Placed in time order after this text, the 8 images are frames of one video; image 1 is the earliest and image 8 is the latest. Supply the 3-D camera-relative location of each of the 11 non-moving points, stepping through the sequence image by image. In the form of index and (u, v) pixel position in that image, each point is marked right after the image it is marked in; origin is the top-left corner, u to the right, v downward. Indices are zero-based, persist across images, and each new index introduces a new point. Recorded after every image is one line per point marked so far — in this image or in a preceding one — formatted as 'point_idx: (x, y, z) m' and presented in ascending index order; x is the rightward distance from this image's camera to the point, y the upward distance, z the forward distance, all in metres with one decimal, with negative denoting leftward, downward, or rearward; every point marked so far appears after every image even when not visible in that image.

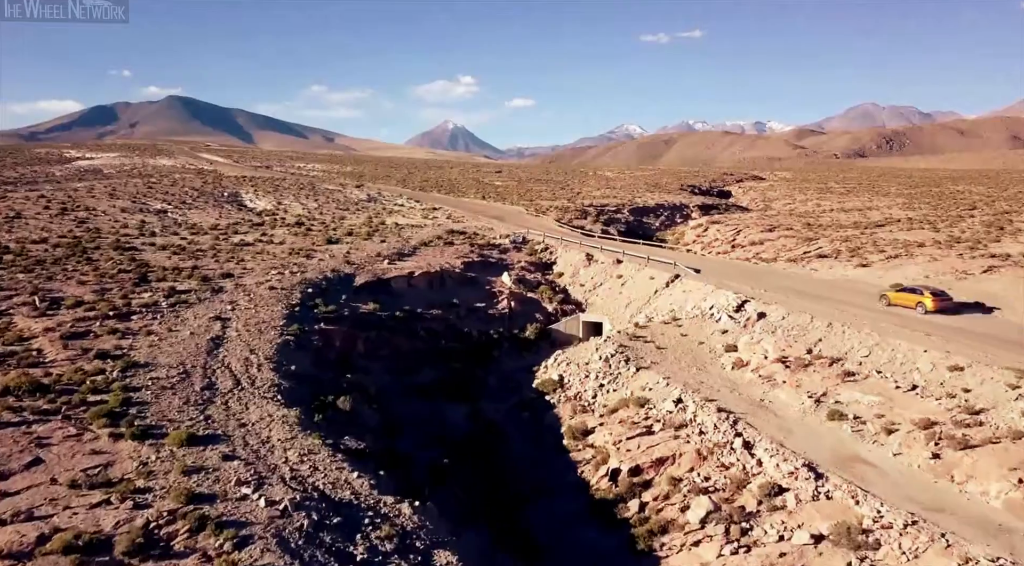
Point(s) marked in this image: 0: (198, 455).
0: (-7.0, -3.8, +17.0) m
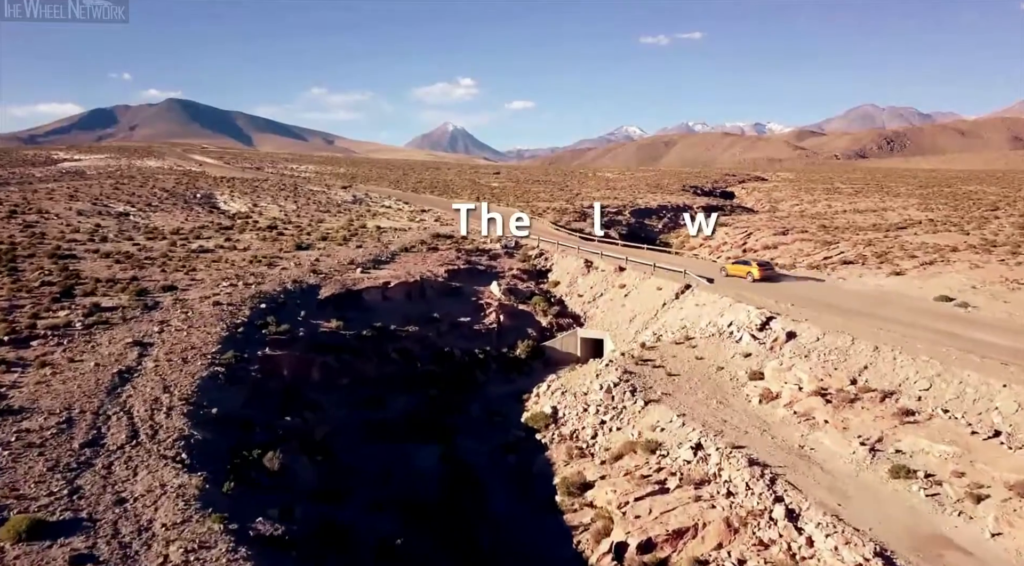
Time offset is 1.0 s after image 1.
0: (-7.5, -4.3, +12.2) m
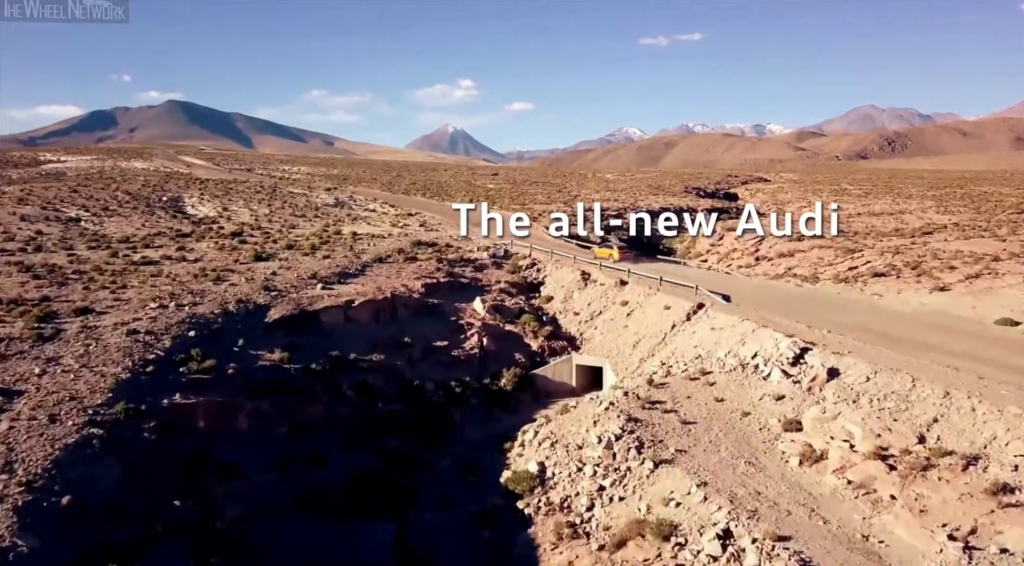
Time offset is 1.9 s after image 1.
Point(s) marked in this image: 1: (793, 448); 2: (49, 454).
0: (-8.1, -5.0, +7.1) m
1: (+7.0, -4.1, +19.2) m
2: (-8.8, -3.3, +14.8) m
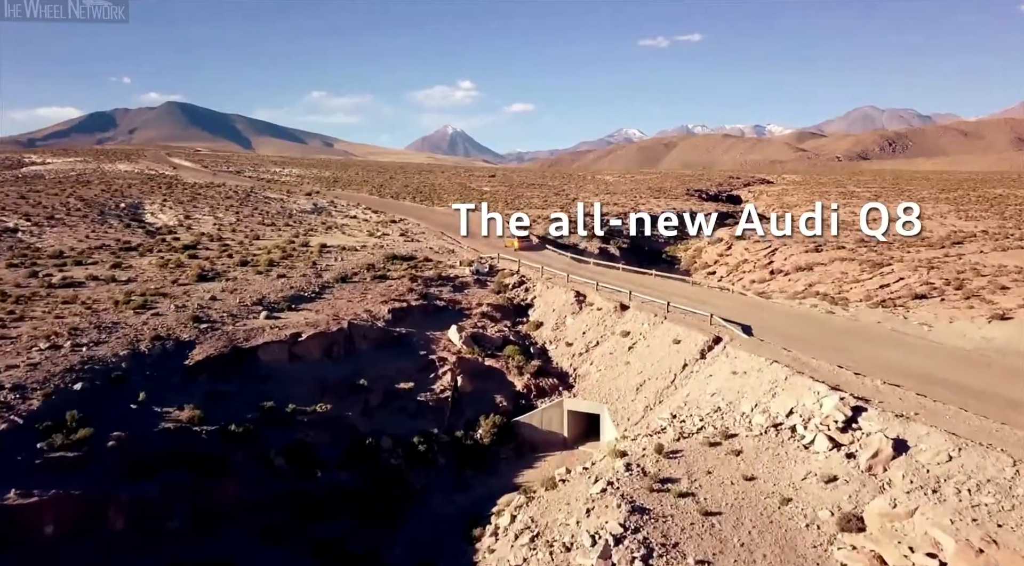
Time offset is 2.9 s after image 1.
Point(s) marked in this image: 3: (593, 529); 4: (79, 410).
0: (-8.8, -6.0, +2.0) m
1: (+6.3, -5.1, +14.1) m
2: (-9.6, -4.3, +9.6) m
3: (+1.7, -5.0, +15.9) m
4: (-10.2, -2.9, +18.4) m
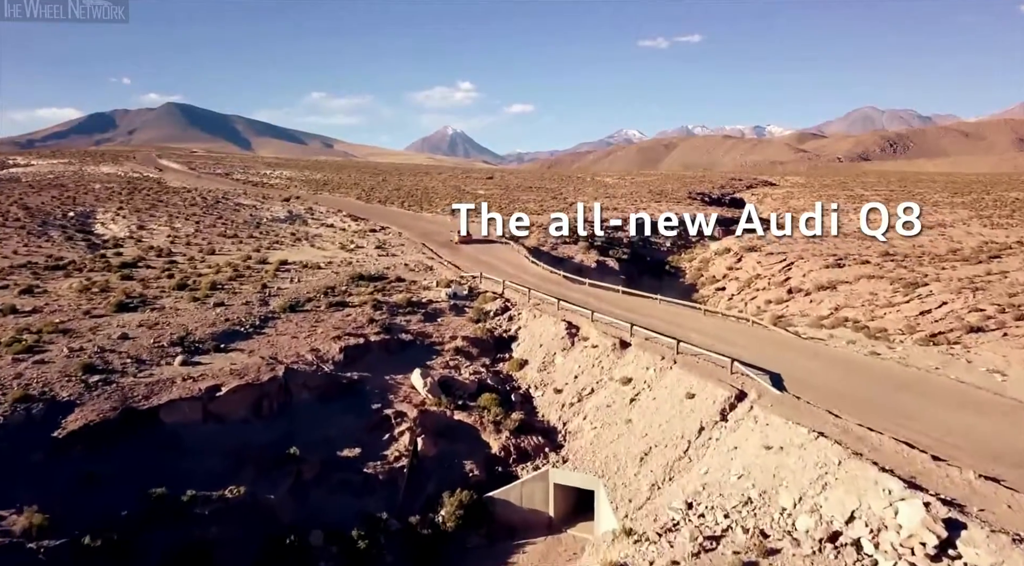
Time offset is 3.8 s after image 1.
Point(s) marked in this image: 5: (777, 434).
0: (-9.6, -7.1, -3.3) m
1: (+5.5, -6.2, +8.8) m
2: (-10.3, -5.4, +4.3) m
3: (+0.9, -6.1, +10.6) m
4: (-11.0, -4.0, +13.1) m
5: (+6.1, -3.4, +17.7) m
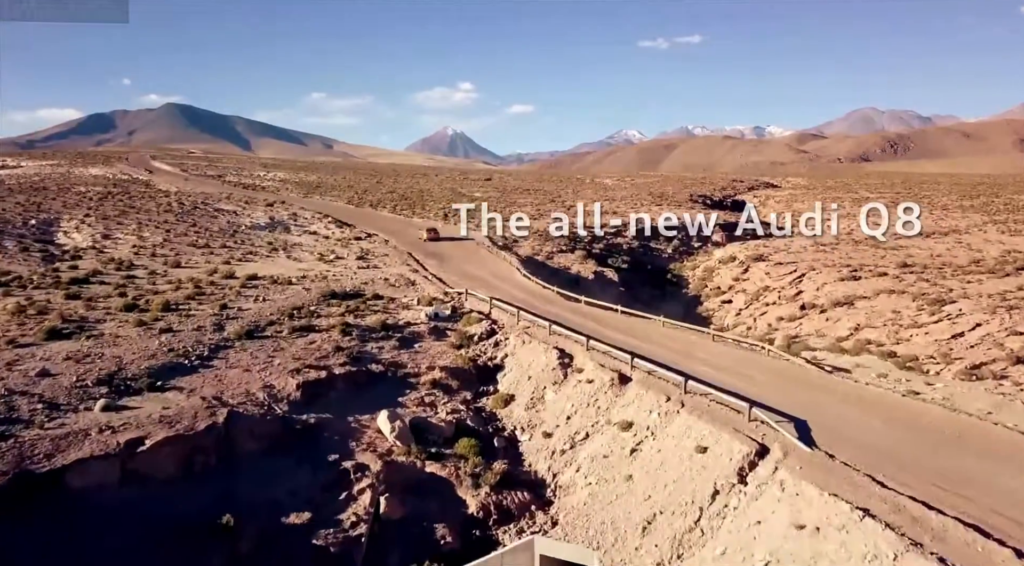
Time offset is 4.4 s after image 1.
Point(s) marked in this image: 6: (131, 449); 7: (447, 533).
0: (-10.1, -7.8, -6.6) m
1: (+5.0, -6.9, +5.5) m
2: (-10.8, -6.1, +1.0) m
3: (+0.4, -6.8, +7.3) m
4: (-11.5, -4.8, +9.8) m
5: (+5.6, -4.2, +14.4) m
6: (-8.6, -3.7, +17.4) m
7: (-1.6, -5.9, +18.4) m
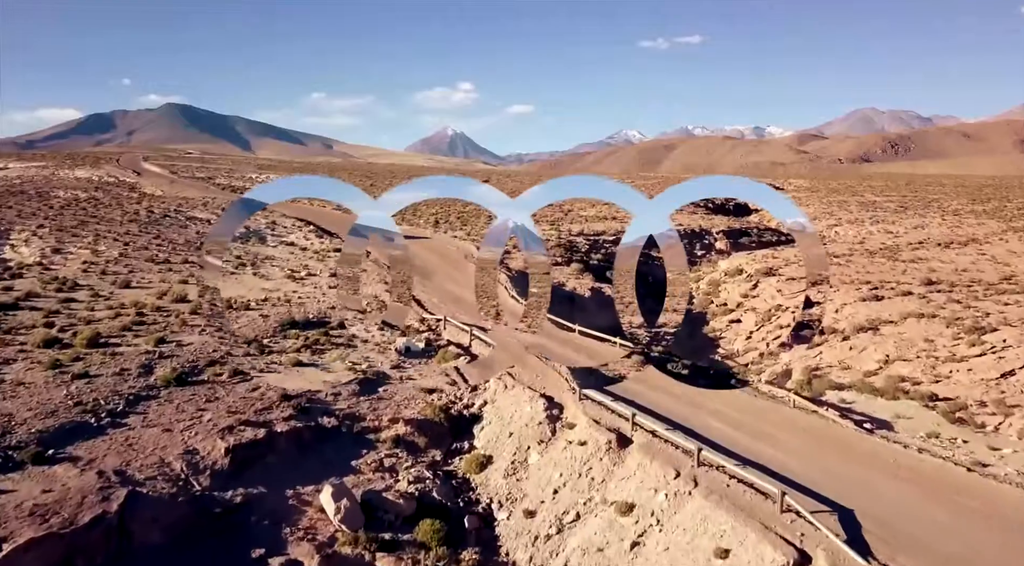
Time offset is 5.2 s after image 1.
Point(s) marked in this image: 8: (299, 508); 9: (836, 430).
0: (-10.7, -8.8, -10.6) m
1: (+4.4, -8.0, +1.5) m
2: (-11.4, -7.1, -2.9) m
3: (-0.2, -7.9, +3.4) m
4: (-12.1, -5.8, +5.9) m
5: (+5.0, -5.2, +10.5) m
6: (-9.2, -4.7, +13.4) m
7: (-2.2, -7.0, +14.4) m
8: (-4.8, -5.0, +17.3) m
9: (+8.3, -3.7, +19.1) m
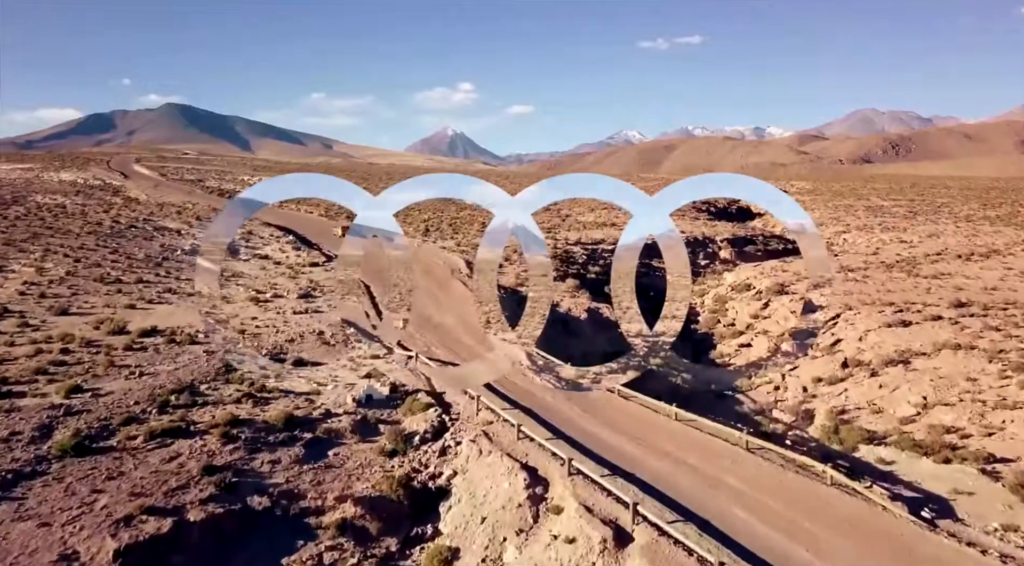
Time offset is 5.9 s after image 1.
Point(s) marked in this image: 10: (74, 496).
0: (-11.3, -9.9, -14.5) m
1: (+3.8, -9.0, -2.4) m
2: (-12.0, -8.2, -6.9) m
3: (-0.8, -8.9, -0.6) m
4: (-12.7, -6.9, +1.9) m
5: (+4.4, -6.3, +6.5) m
6: (-9.8, -5.8, +9.5) m
7: (-2.8, -8.0, +10.5) m
8: (-5.4, -6.1, +13.4) m
9: (+7.7, -4.8, +15.2) m
10: (-9.1, -4.4, +16.1) m
